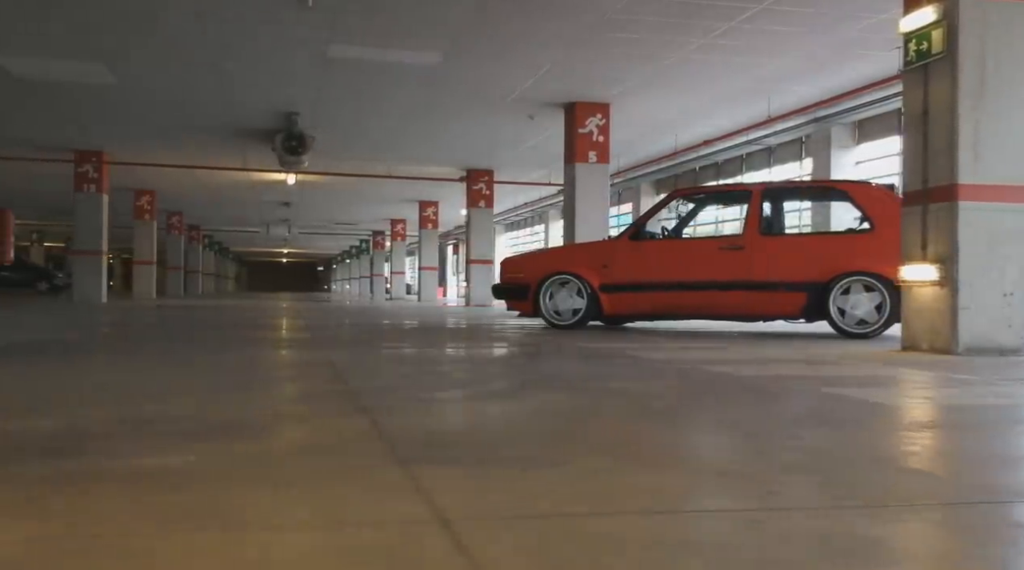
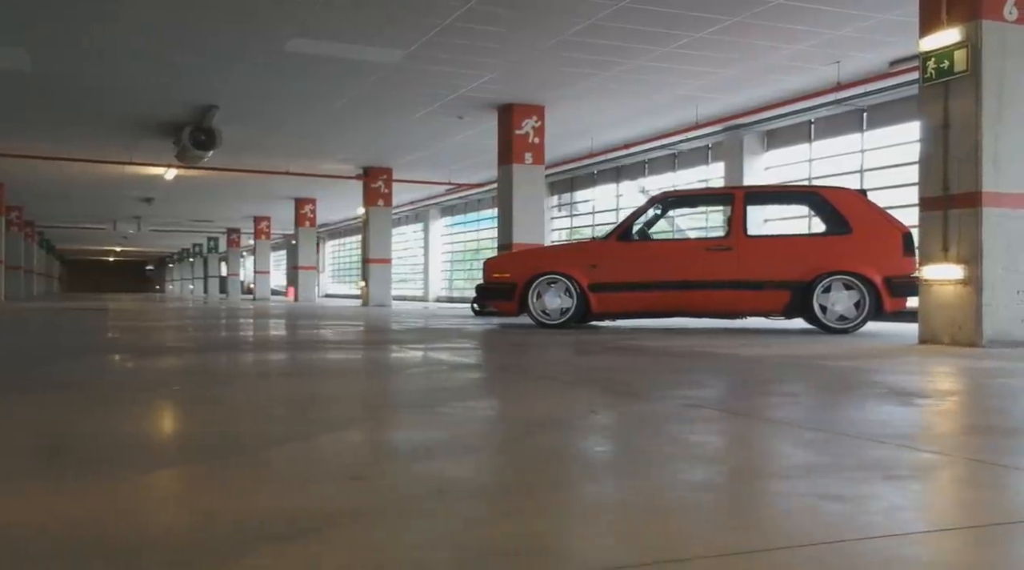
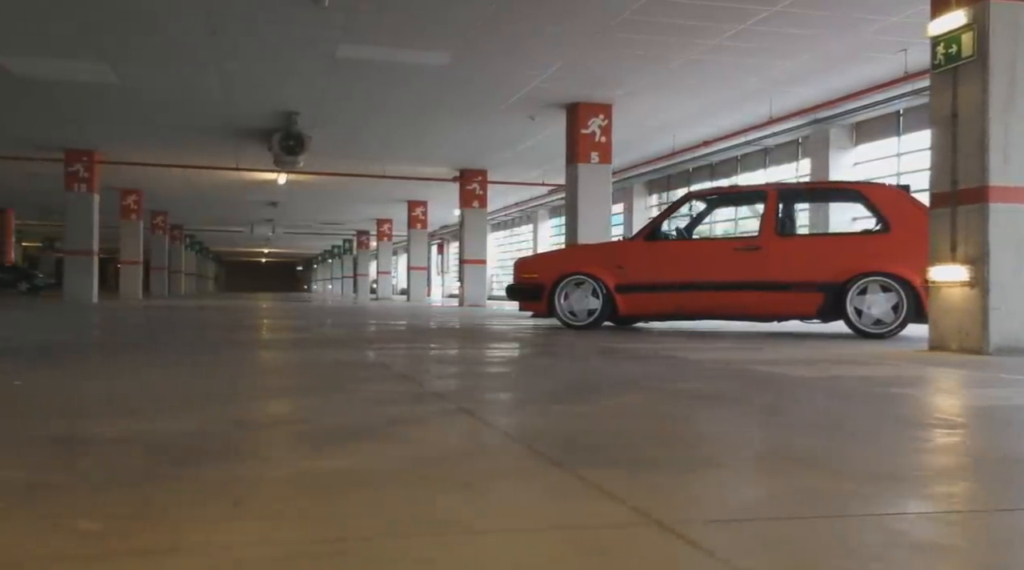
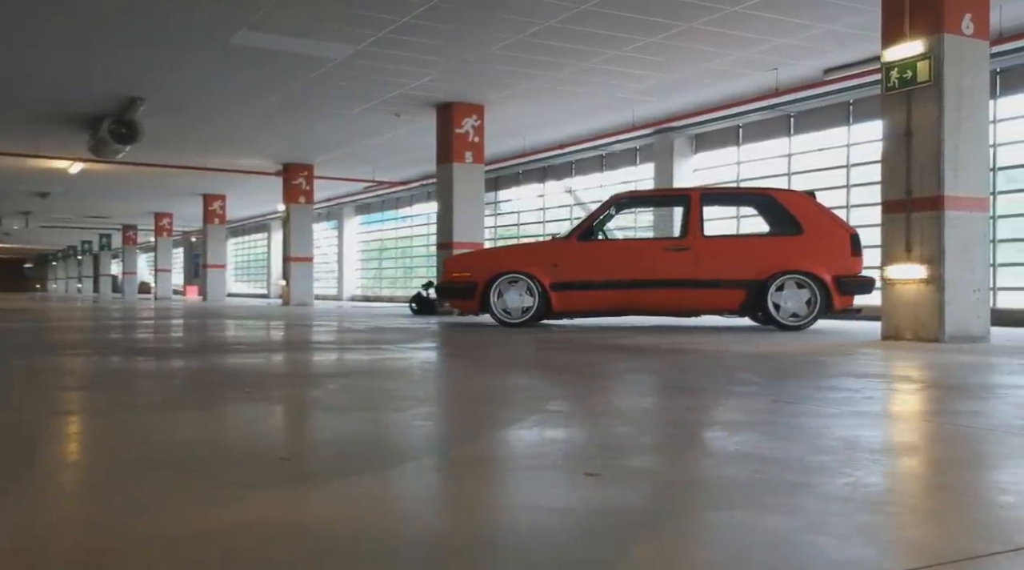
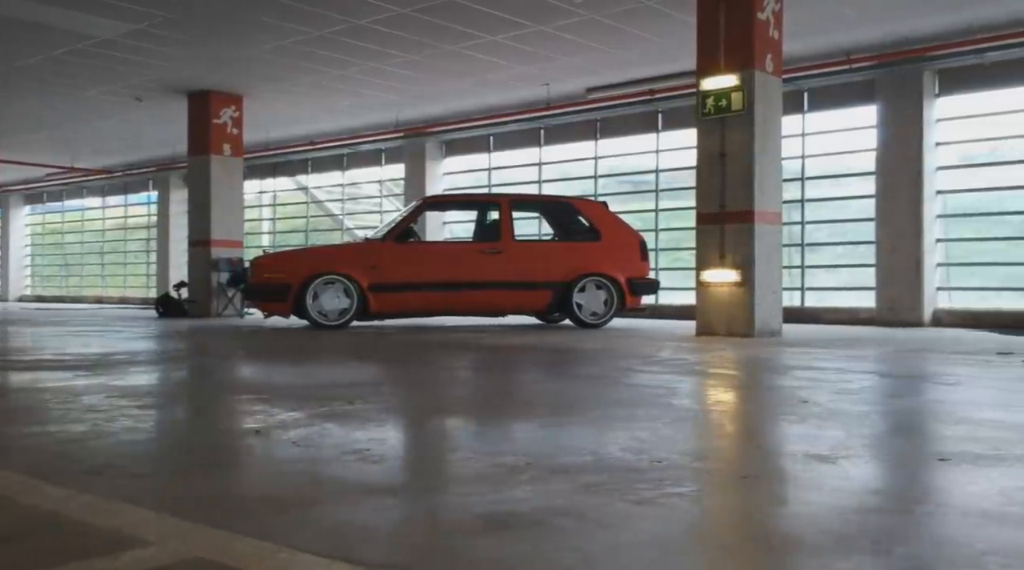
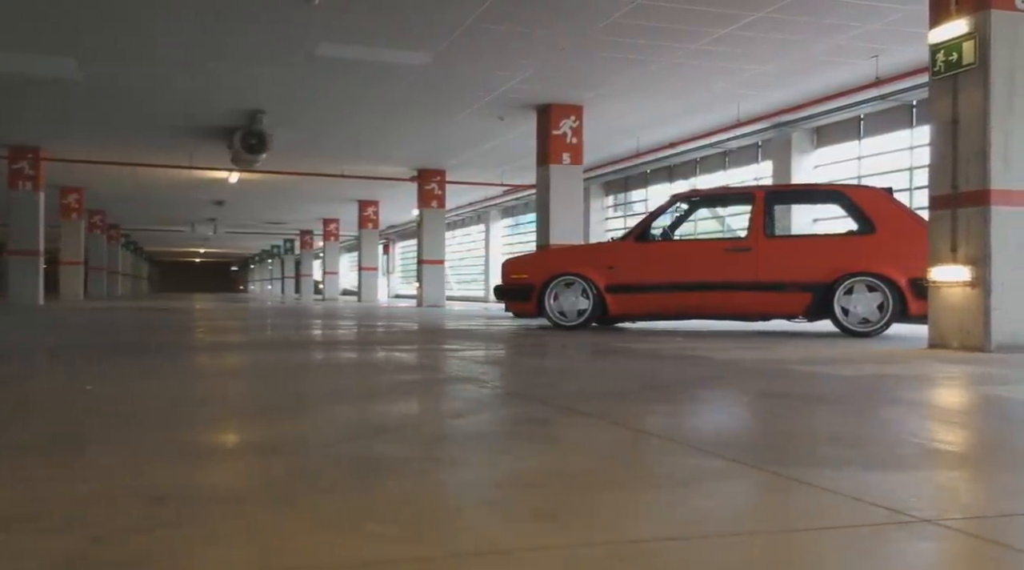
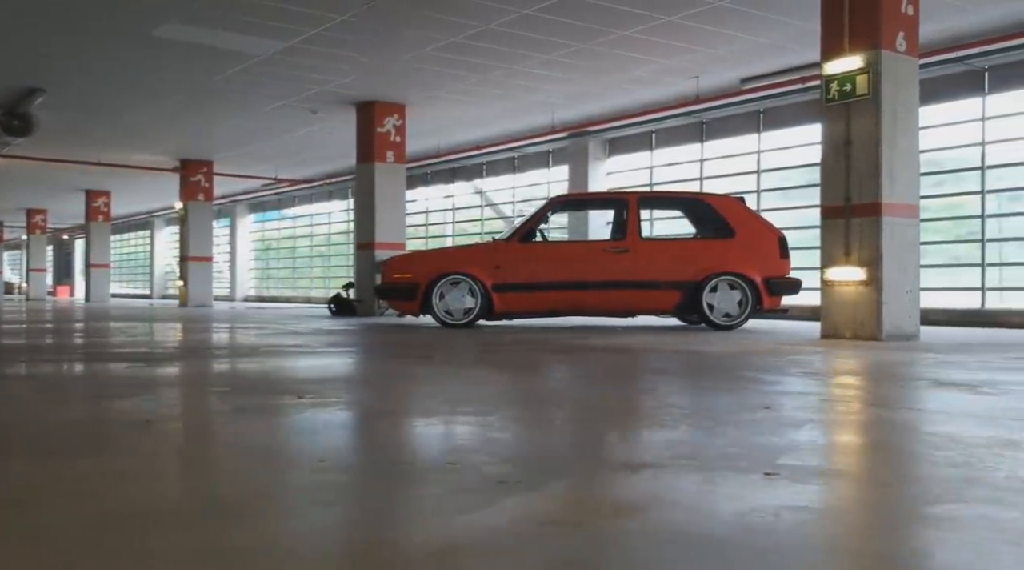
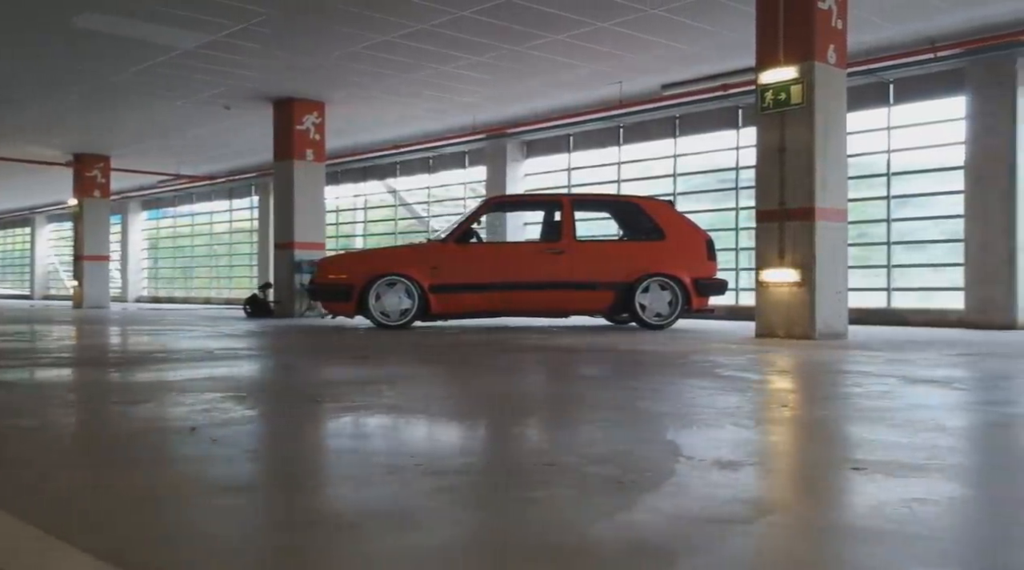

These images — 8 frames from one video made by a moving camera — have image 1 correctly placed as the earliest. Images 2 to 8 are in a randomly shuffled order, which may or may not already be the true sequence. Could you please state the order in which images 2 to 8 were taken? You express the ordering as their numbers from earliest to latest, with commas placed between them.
3, 6, 2, 4, 7, 8, 5
